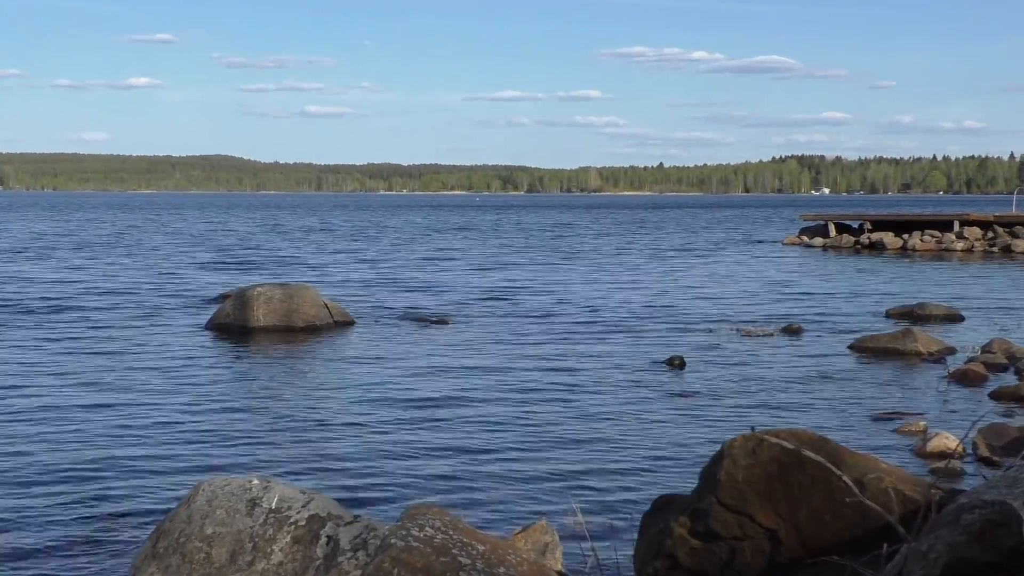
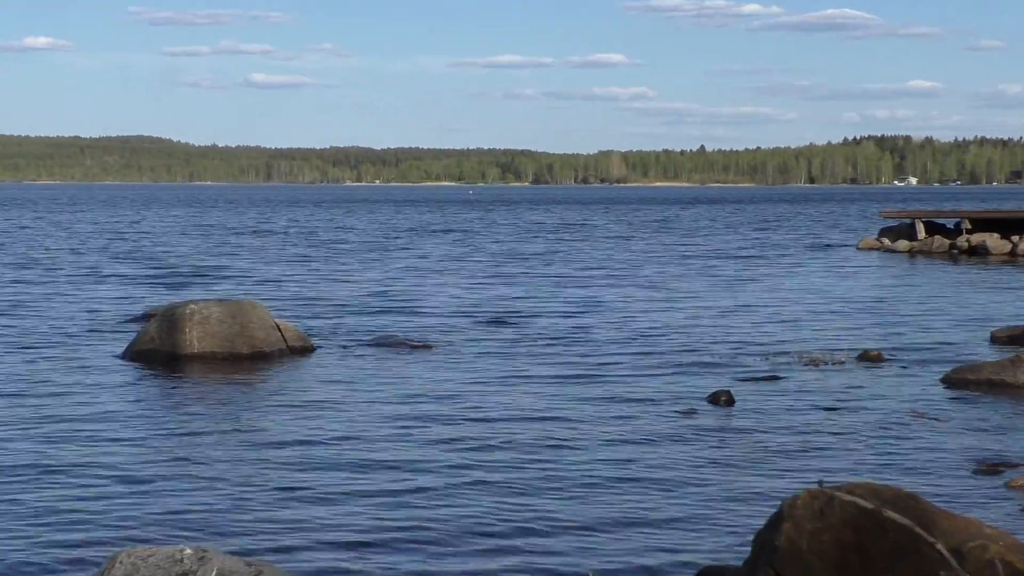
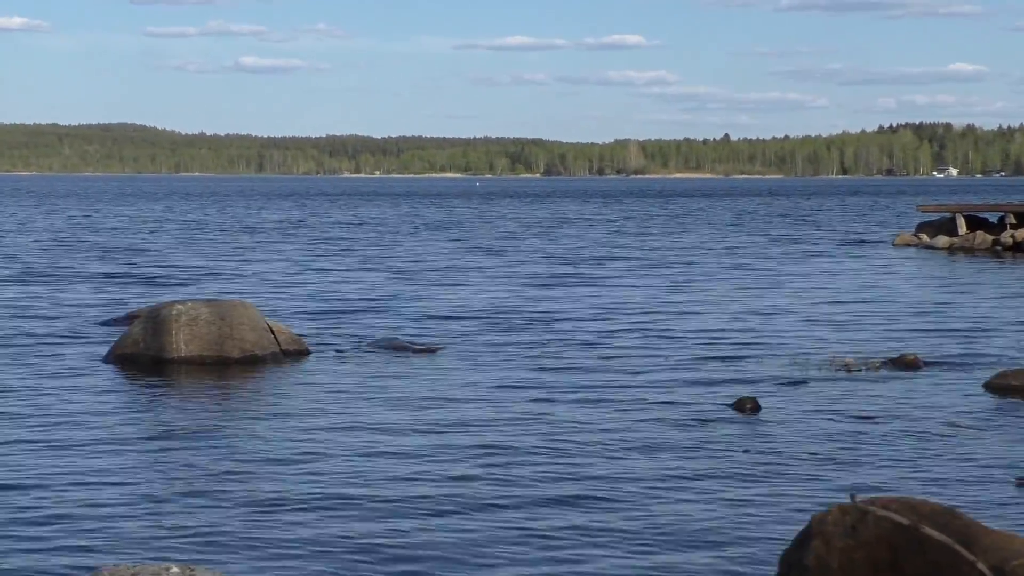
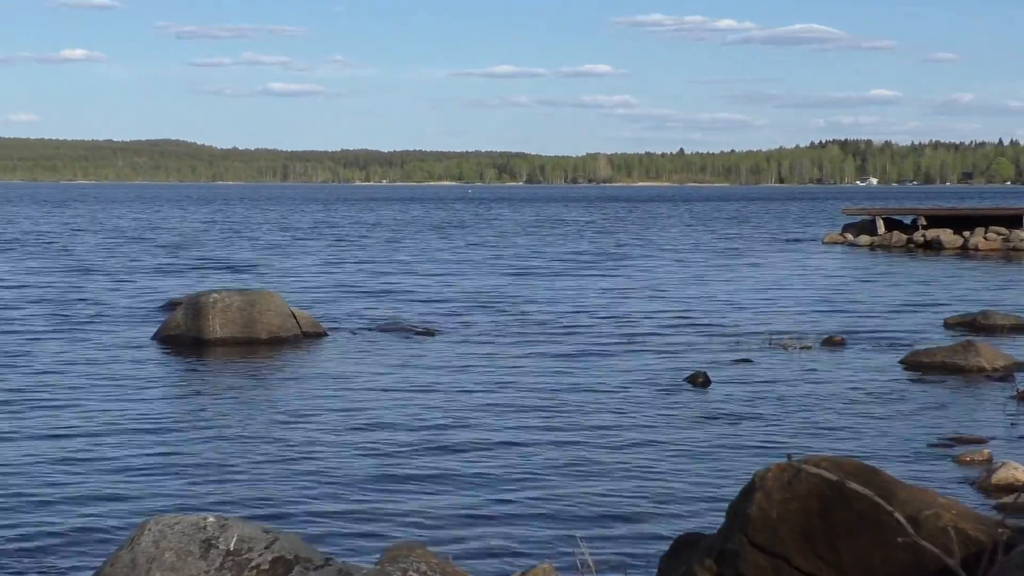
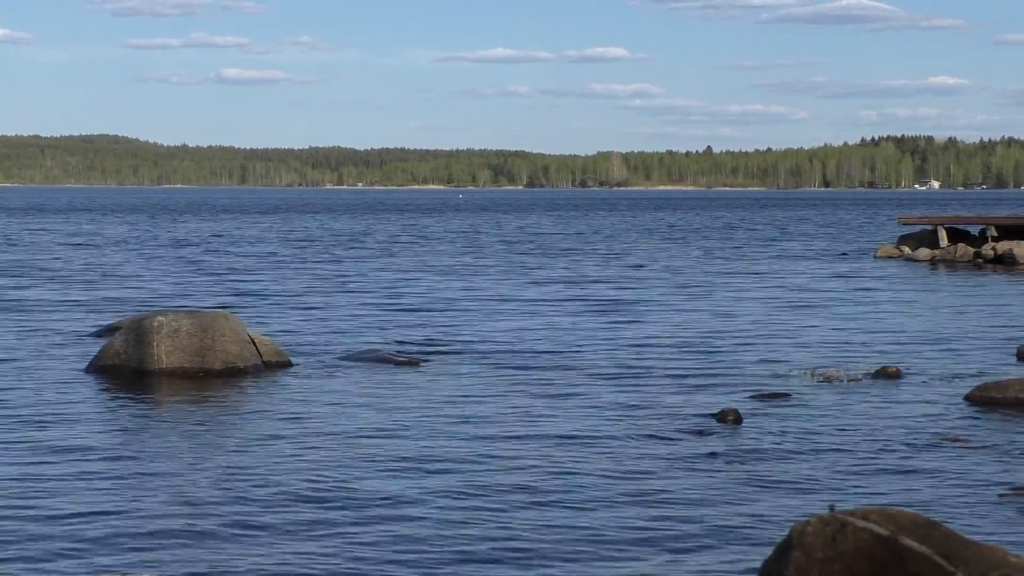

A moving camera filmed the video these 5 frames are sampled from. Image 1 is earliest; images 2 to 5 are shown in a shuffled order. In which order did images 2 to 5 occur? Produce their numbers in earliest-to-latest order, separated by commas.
4, 2, 3, 5
